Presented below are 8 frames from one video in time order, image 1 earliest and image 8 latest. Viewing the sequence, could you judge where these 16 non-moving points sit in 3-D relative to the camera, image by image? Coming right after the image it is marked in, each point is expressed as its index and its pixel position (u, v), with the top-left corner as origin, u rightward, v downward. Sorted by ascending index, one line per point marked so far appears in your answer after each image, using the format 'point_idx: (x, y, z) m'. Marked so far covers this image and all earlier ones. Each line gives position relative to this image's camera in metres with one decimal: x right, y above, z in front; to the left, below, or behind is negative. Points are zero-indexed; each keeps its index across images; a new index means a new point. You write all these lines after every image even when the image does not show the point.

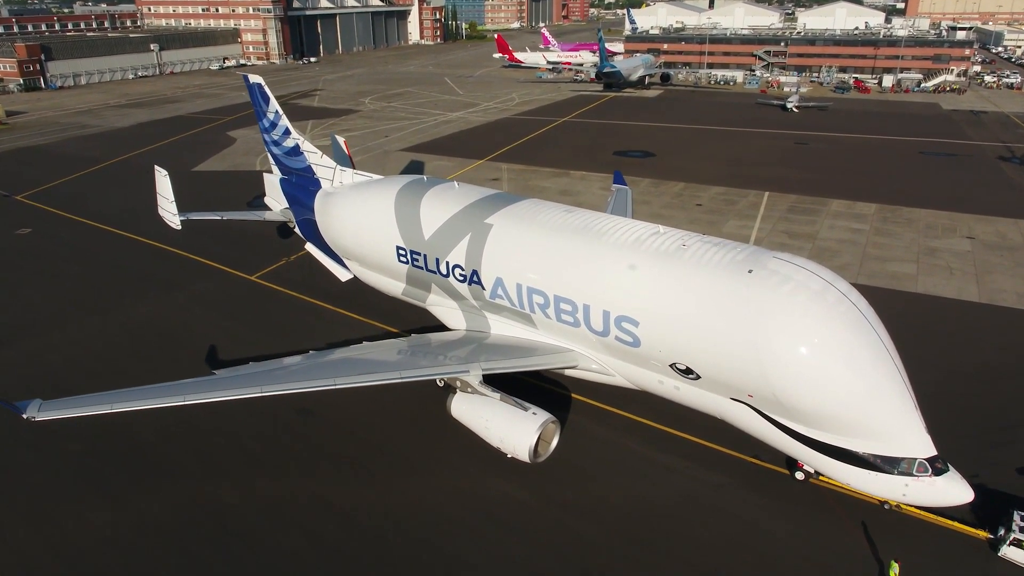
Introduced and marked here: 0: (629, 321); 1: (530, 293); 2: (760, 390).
0: (+3.1, -0.9, +16.8) m
1: (+0.5, -0.2, +19.0) m
2: (+5.8, -2.4, +14.9) m
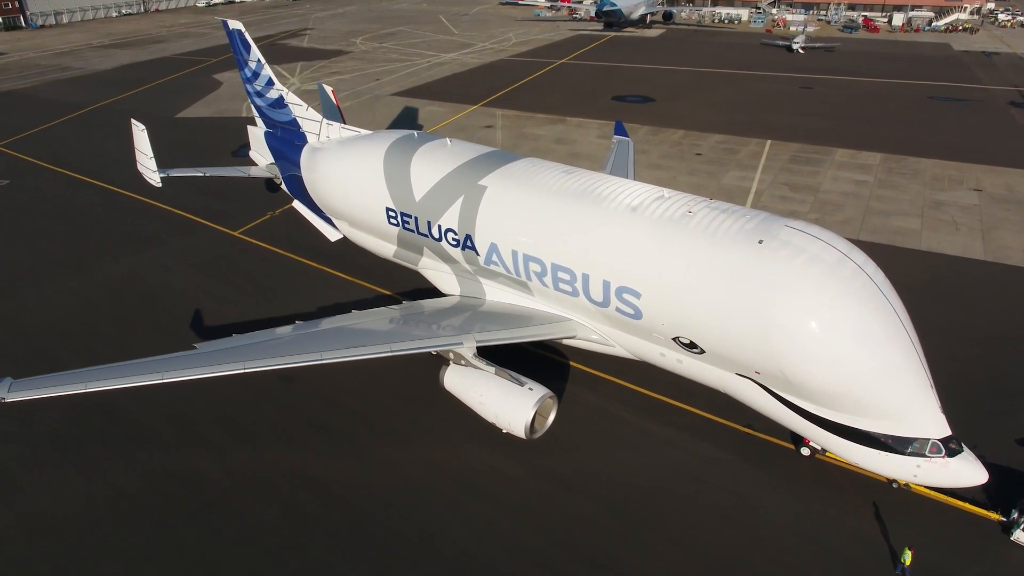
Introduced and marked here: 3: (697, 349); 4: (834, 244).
0: (+3.0, -0.1, +16.0) m
1: (+0.4, +0.7, +18.2) m
2: (+5.7, -1.8, +14.3) m
3: (+4.5, -1.5, +15.4) m
4: (+7.5, +0.9, +14.6) m
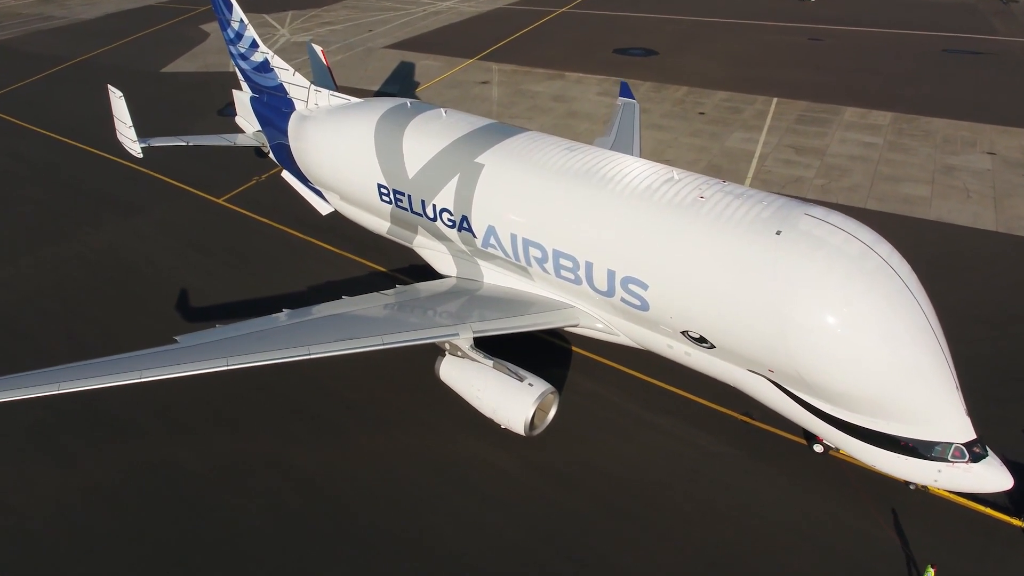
0: (+2.9, +0.1, +15.2) m
1: (+0.4, +1.1, +17.3) m
2: (+5.7, -1.6, +13.5) m
3: (+4.5, -1.3, +14.7) m
4: (+7.5, +1.1, +13.7) m
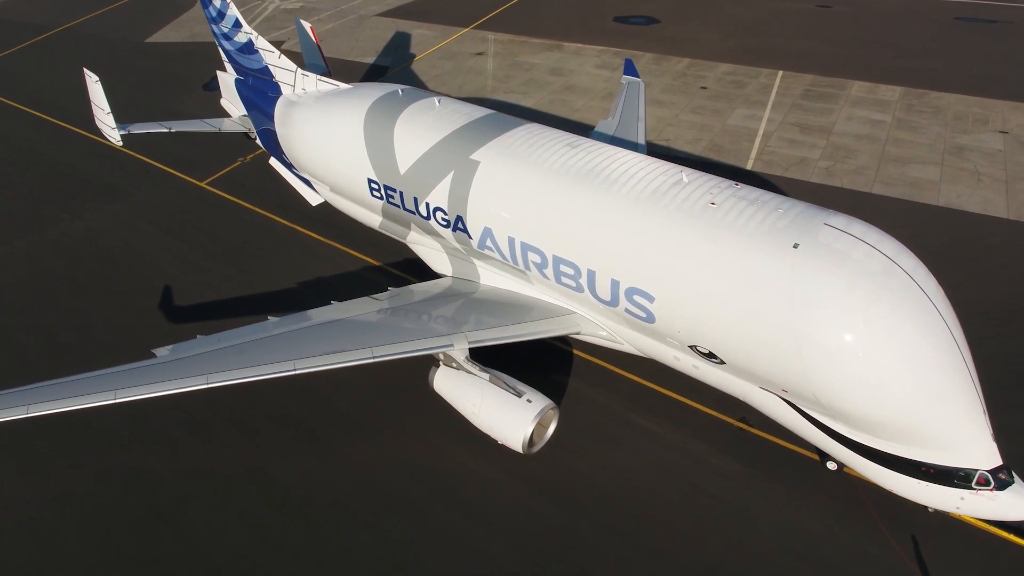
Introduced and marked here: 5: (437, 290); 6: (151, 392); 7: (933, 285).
0: (+2.9, -0.2, +14.4) m
1: (+0.3, +1.0, +16.4) m
2: (+5.7, -1.9, +12.8) m
3: (+4.5, -1.5, +13.9) m
4: (+7.4, +0.8, +12.9) m
5: (-2.2, -0.1, +19.1) m
6: (-8.2, -2.3, +14.5) m
7: (+8.2, +0.1, +12.5) m
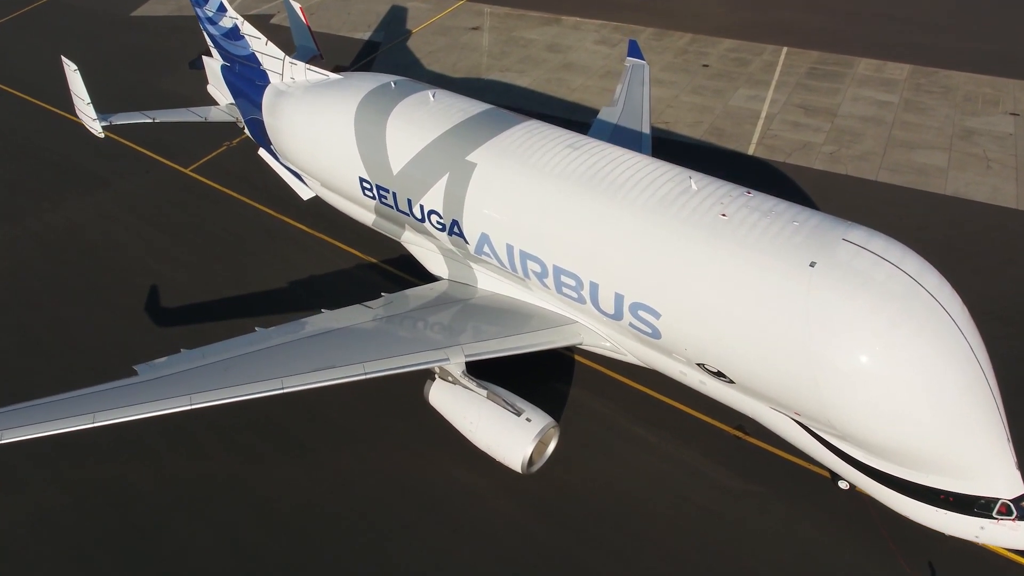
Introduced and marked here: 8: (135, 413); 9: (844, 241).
0: (+2.9, -0.5, +13.7) m
1: (+0.3, +0.7, +15.7) m
2: (+5.7, -2.3, +12.3) m
3: (+4.5, -1.8, +13.4) m
4: (+7.4, +0.4, +12.2) m
5: (-2.3, -0.2, +18.4) m
6: (-8.2, -2.7, +13.9) m
7: (+8.2, -0.3, +11.9) m
8: (-8.2, -2.7, +14.1) m
9: (+6.5, +0.9, +12.6) m
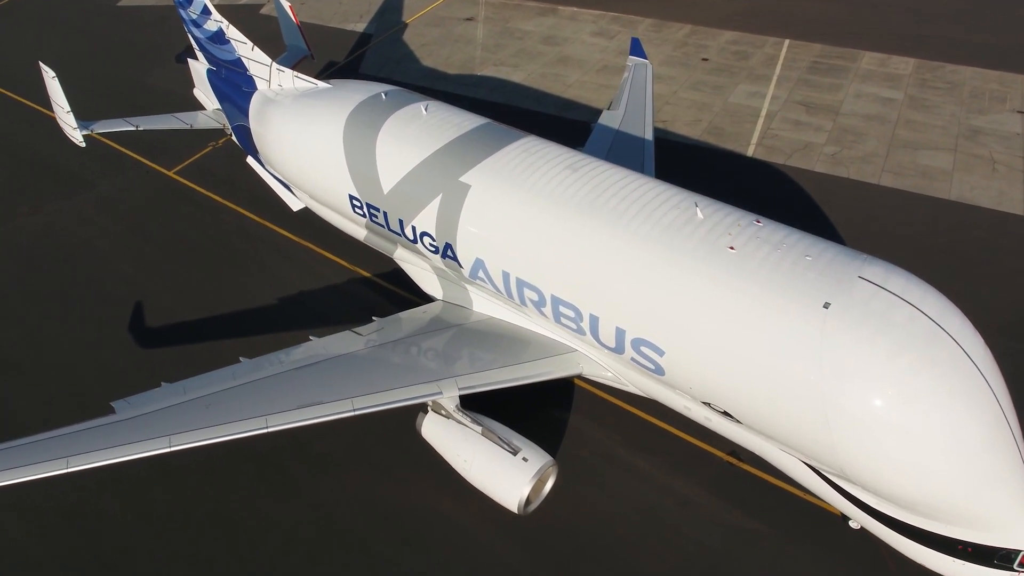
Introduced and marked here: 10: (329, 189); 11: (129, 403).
0: (+2.8, -1.2, +13.1) m
1: (+0.2, +0.1, +15.0) m
2: (+5.6, -3.0, +11.7) m
3: (+4.4, -2.5, +12.8) m
4: (+7.3, -0.3, +11.6) m
5: (-2.4, -0.8, +17.7) m
6: (-8.3, -3.5, +13.2) m
7: (+8.1, -1.0, +11.3) m
8: (-8.3, -3.4, +13.5) m
9: (+6.4, +0.2, +12.0) m
10: (-5.6, +3.0, +19.6) m
11: (-8.7, -2.6, +14.8) m
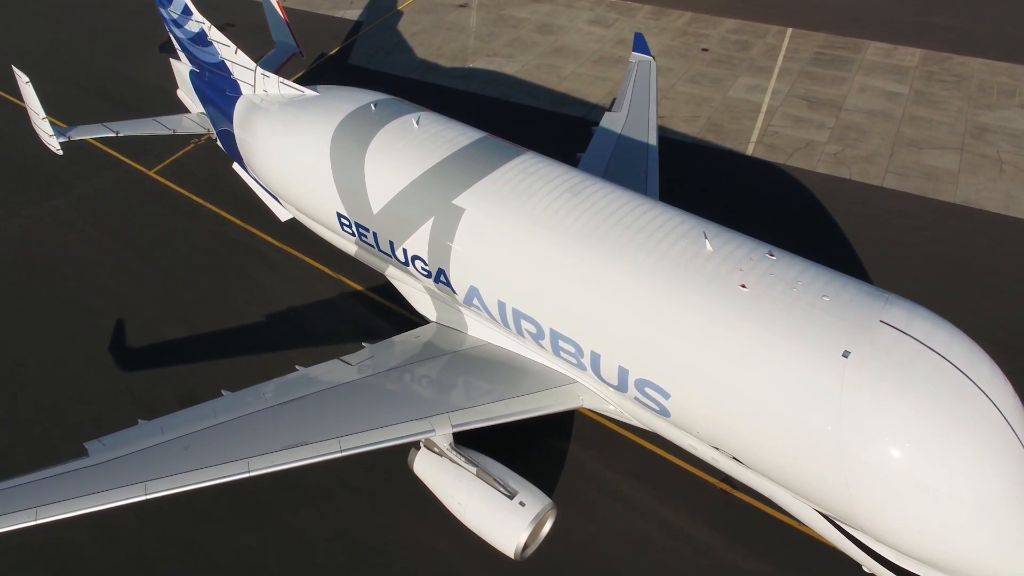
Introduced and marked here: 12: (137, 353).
0: (+2.8, -1.9, +12.4) m
1: (+0.1, -0.6, +14.3) m
2: (+5.6, -3.8, +11.1) m
3: (+4.3, -3.3, +12.1) m
4: (+7.3, -1.0, +10.9) m
5: (-2.4, -1.4, +17.0) m
6: (-8.4, -4.3, +12.6) m
7: (+8.1, -1.8, +10.6) m
8: (-8.3, -4.2, +12.8) m
9: (+6.4, -0.5, +11.3) m
10: (-5.7, +2.4, +18.7) m
11: (-8.8, -3.4, +14.1) m
12: (-11.7, -2.0, +20.1) m
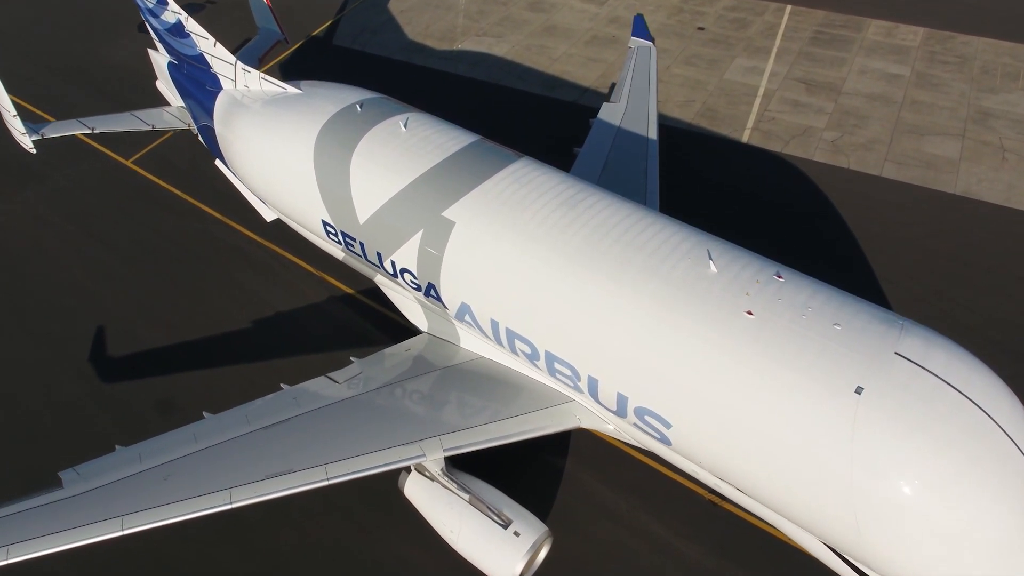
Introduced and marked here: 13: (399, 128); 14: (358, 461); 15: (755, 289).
0: (+2.7, -2.3, +11.9) m
1: (0.0, -1.0, +13.7) m
2: (+5.5, -4.2, +10.7) m
3: (+4.3, -3.7, +11.7) m
4: (+7.2, -1.5, +10.4) m
5: (-2.6, -1.7, +16.5) m
6: (-8.4, -4.8, +12.1) m
7: (+8.0, -2.2, +10.2) m
8: (-8.4, -4.7, +12.3) m
9: (+6.3, -1.0, +10.8) m
10: (-5.9, +2.2, +18.0) m
11: (-8.9, -3.8, +13.6) m
12: (-11.8, -2.2, +19.4) m
13: (-3.0, +4.3, +16.8) m
14: (-3.3, -3.6, +13.7) m
15: (+4.4, +0.2, +12.0) m
